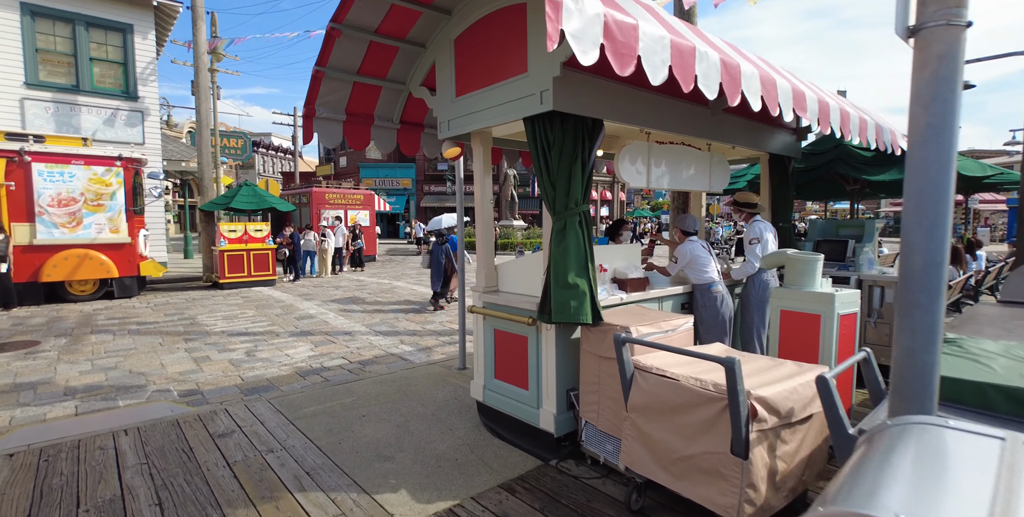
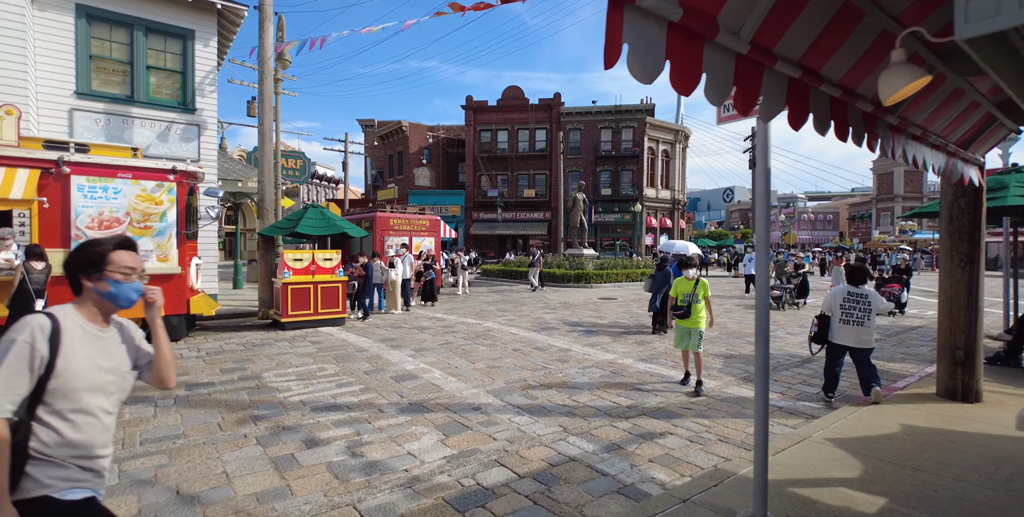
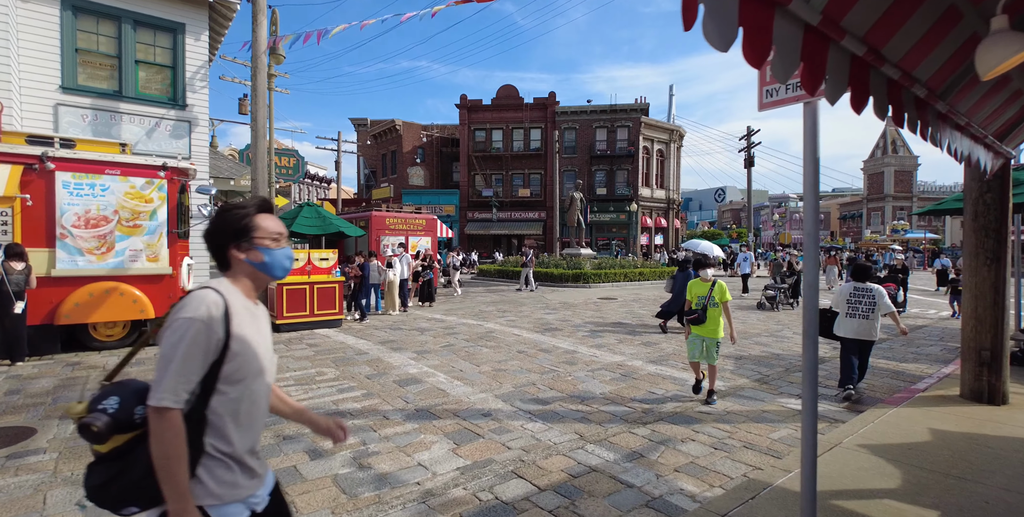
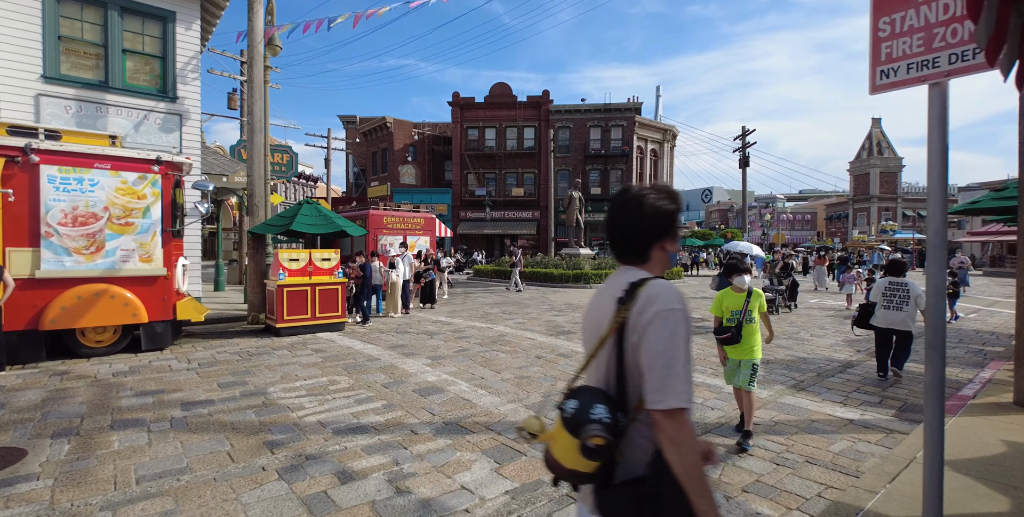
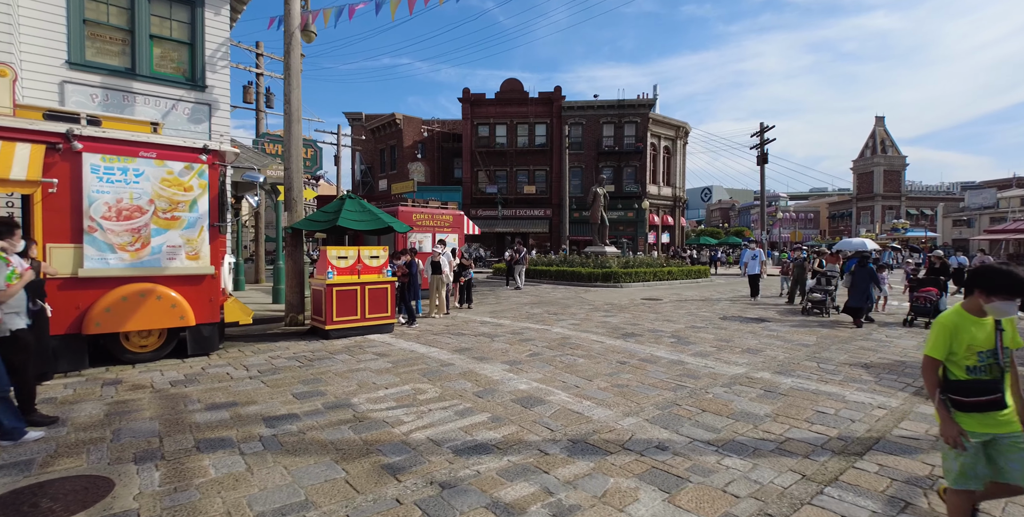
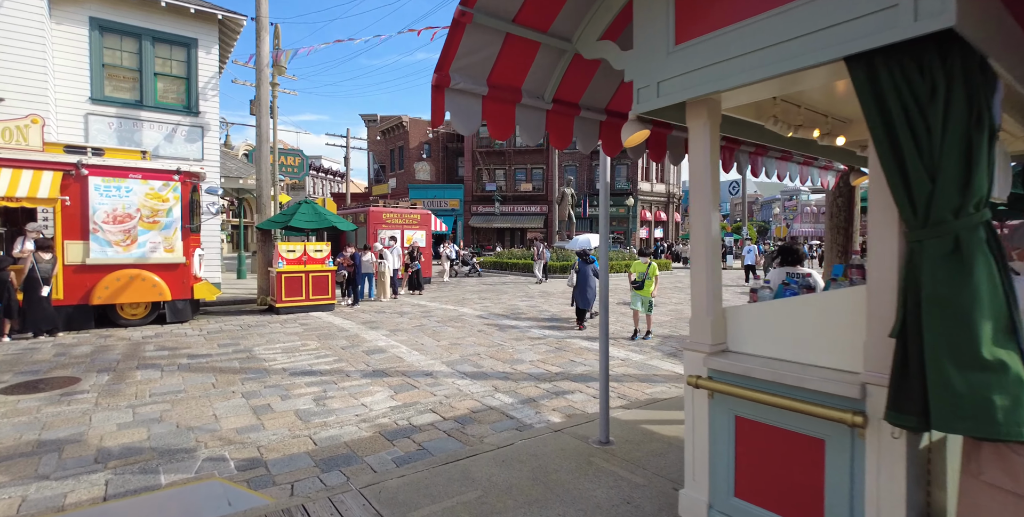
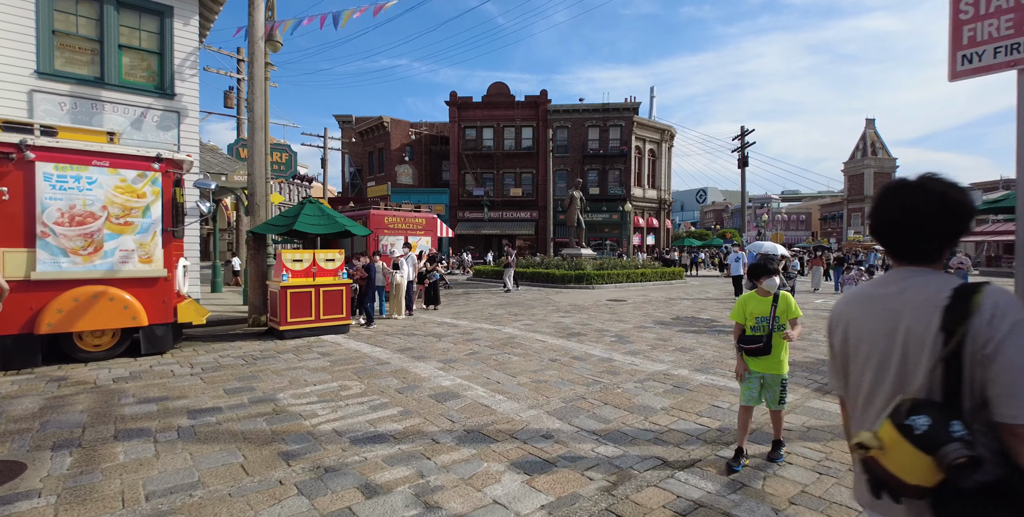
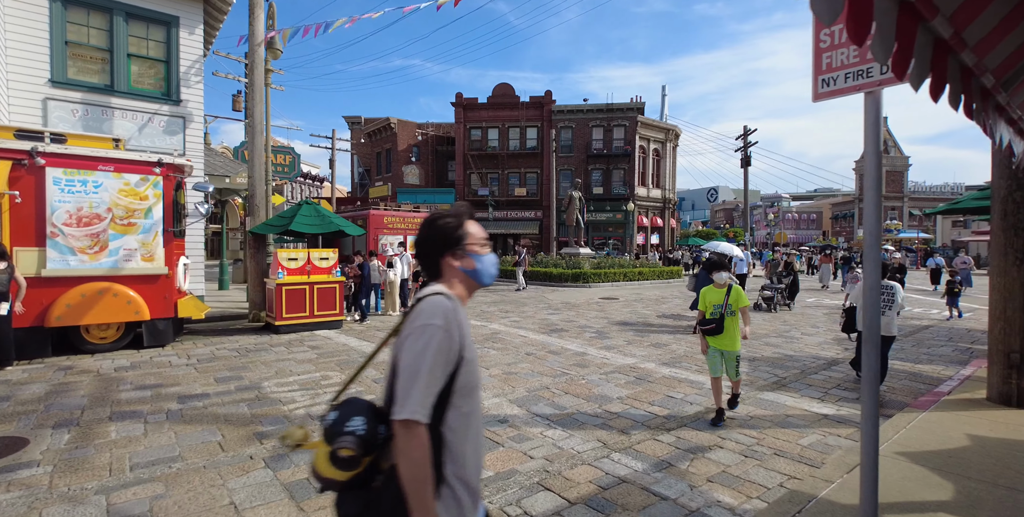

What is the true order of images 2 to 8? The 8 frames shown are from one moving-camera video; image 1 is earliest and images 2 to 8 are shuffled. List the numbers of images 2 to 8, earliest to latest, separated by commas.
6, 2, 3, 8, 4, 7, 5
